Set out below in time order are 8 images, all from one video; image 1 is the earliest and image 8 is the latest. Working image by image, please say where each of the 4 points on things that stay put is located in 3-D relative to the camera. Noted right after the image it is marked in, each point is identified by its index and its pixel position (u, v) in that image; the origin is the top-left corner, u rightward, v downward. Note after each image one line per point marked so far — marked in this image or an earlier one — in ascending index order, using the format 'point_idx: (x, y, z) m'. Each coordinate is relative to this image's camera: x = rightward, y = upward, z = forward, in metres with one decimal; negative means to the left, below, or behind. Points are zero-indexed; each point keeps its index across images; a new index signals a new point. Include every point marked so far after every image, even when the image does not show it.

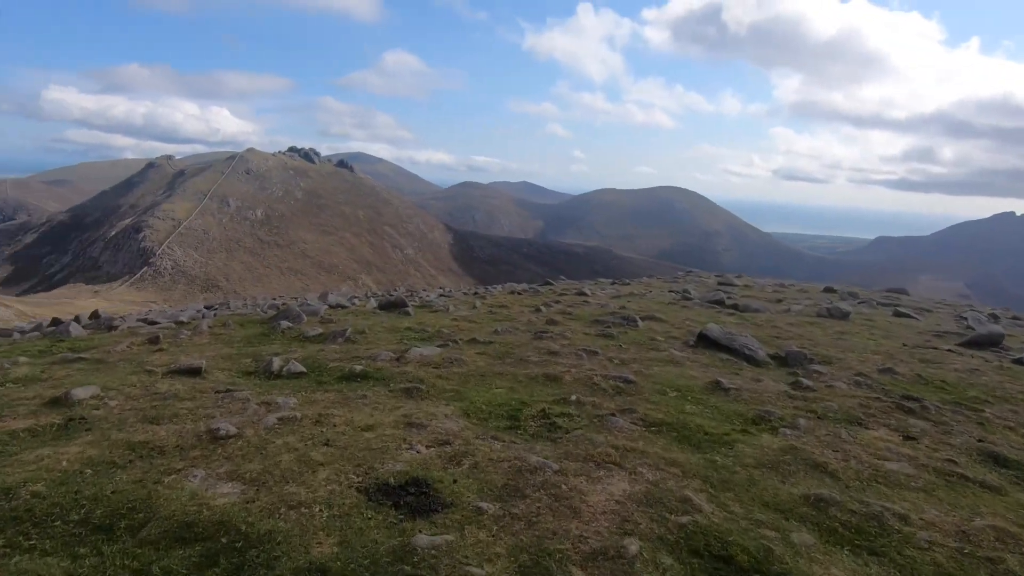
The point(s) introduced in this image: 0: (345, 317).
0: (-5.3, -1.0, +17.1) m
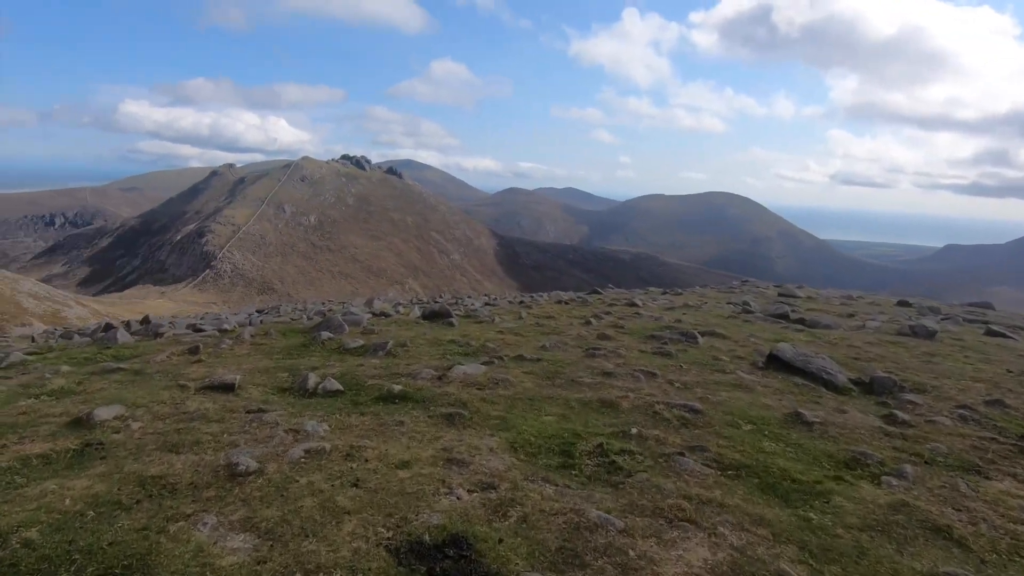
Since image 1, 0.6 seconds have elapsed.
0: (-3.9, -1.2, +16.6) m
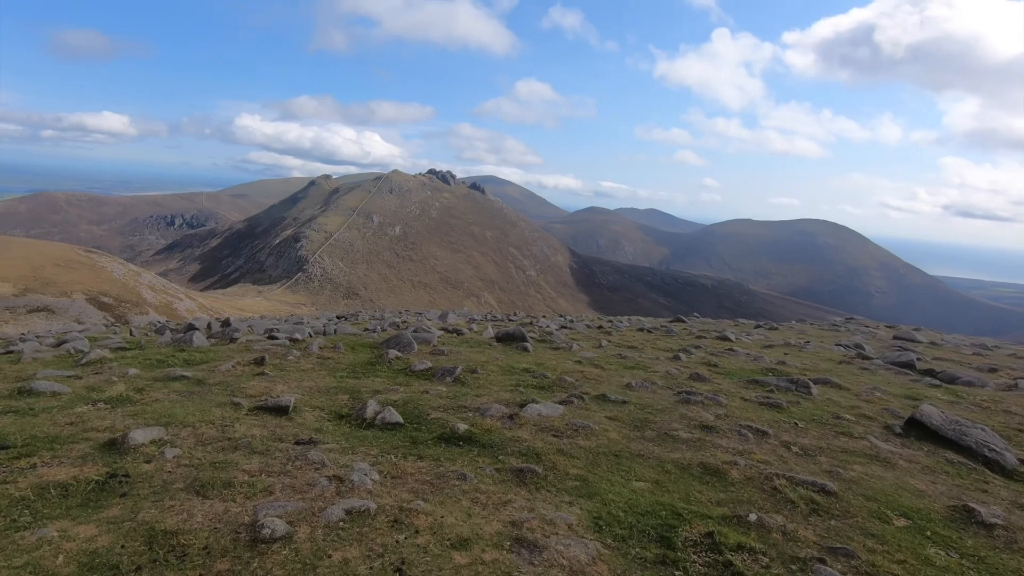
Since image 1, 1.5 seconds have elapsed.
0: (-1.6, -1.8, +15.6) m
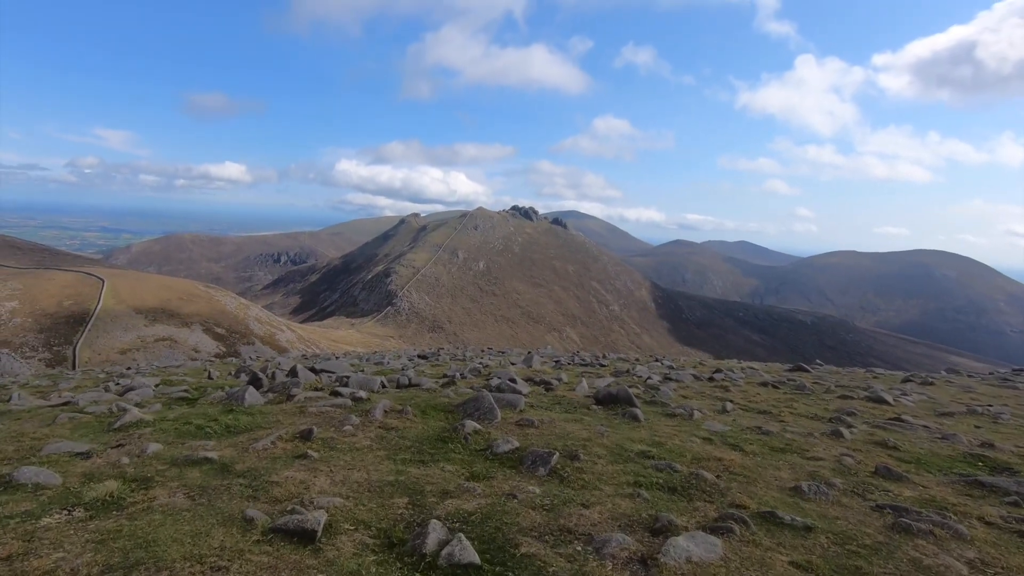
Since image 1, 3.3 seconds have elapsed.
0: (+0.9, -3.0, +12.6) m
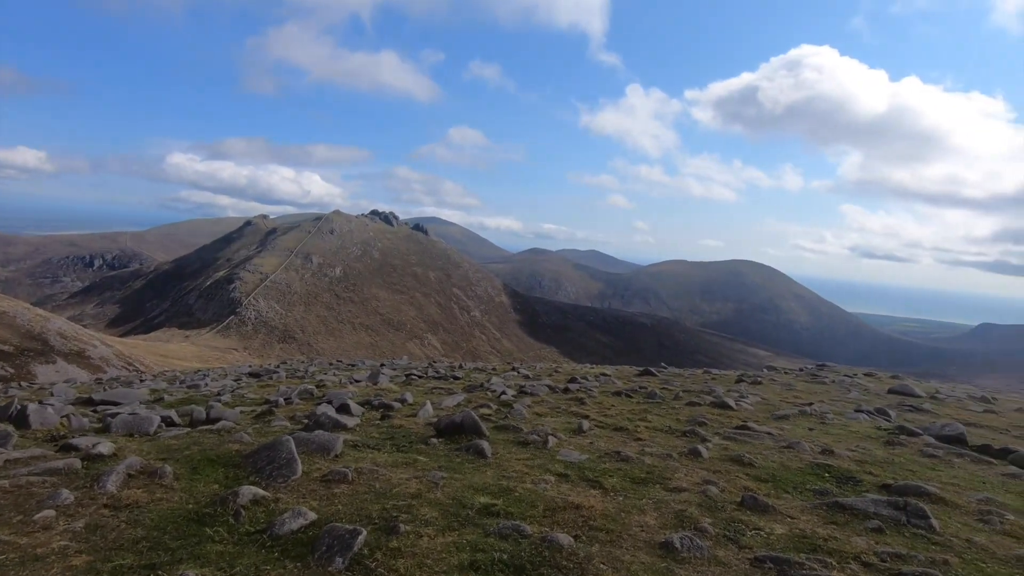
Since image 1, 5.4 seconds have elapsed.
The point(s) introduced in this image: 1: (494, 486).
0: (-2.6, -3.2, +10.0) m
1: (-0.3, -3.2, +8.8) m
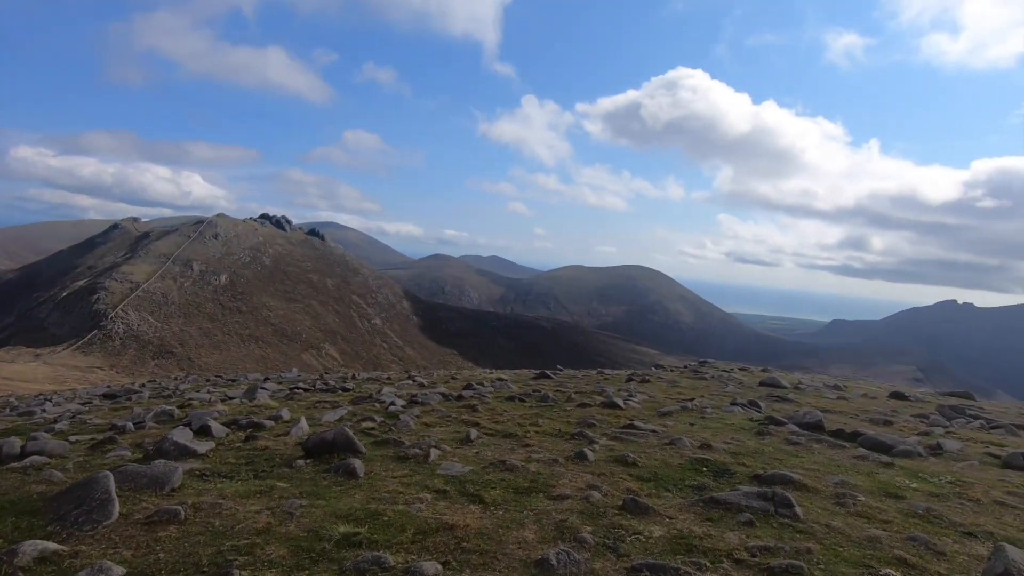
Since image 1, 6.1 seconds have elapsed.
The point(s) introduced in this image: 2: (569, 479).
0: (-4.7, -3.2, +8.7) m
1: (-2.2, -3.3, +7.9) m
2: (+1.1, -3.6, +10.1) m
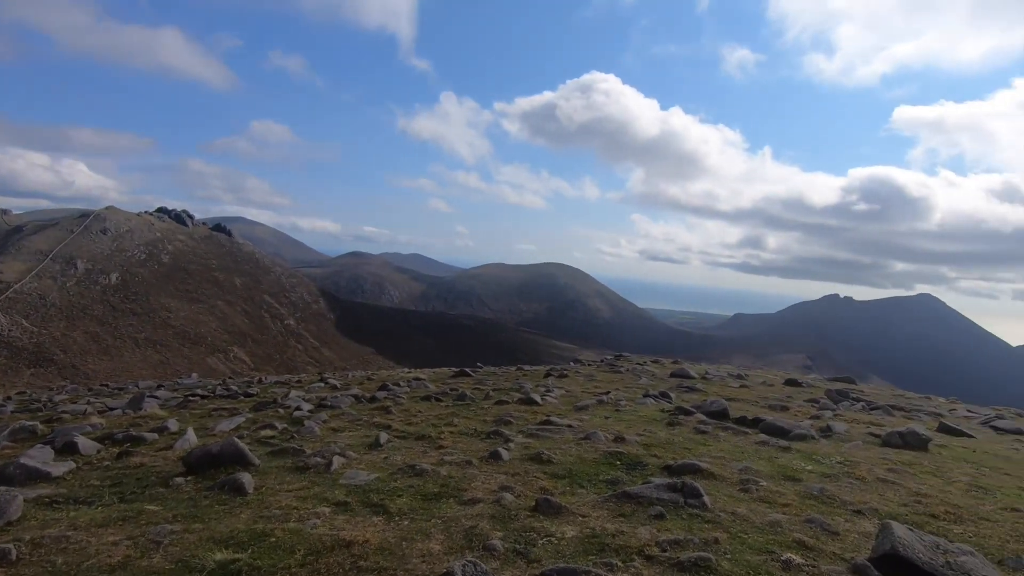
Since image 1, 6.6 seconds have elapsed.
0: (-6.0, -3.2, +7.4) m
1: (-3.5, -3.2, +7.0) m
2: (-0.5, -3.5, +9.7) m
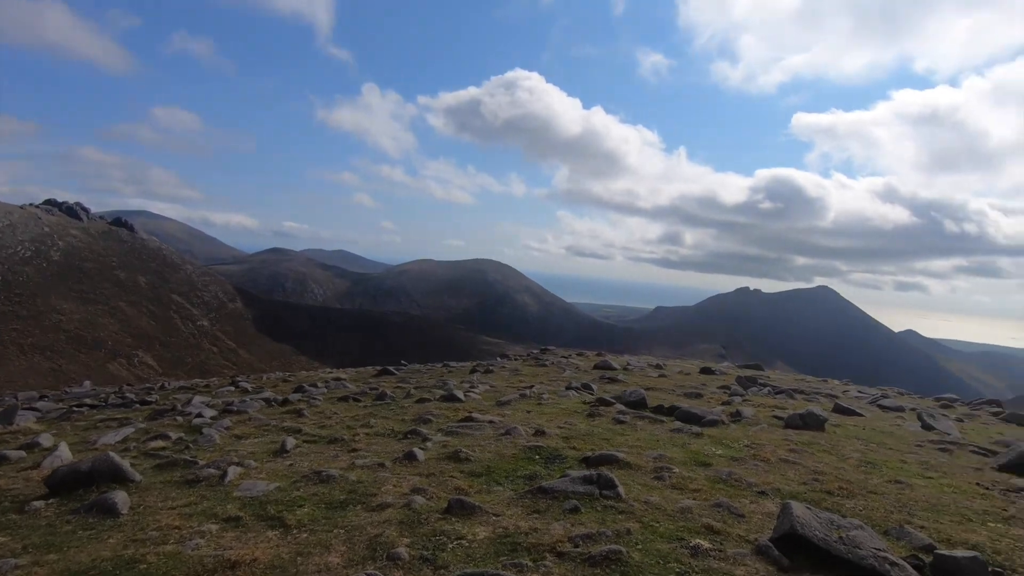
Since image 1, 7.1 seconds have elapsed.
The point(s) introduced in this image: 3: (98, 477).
0: (-7.1, -3.1, +6.2) m
1: (-4.6, -3.1, +6.2) m
2: (-2.0, -3.4, +9.2) m
3: (-6.7, -3.1, +8.7) m
